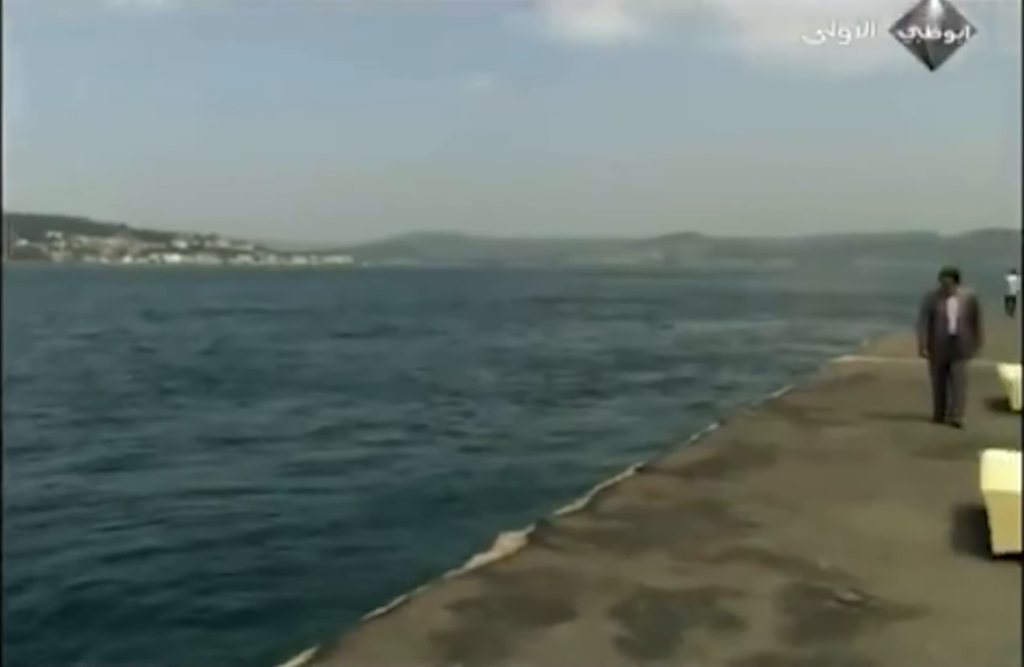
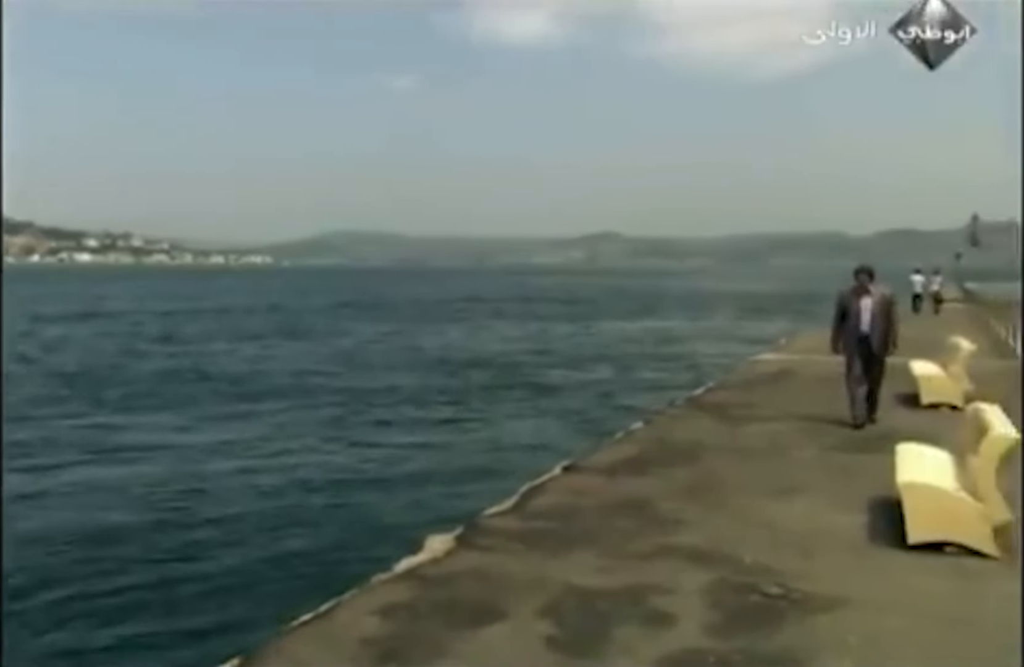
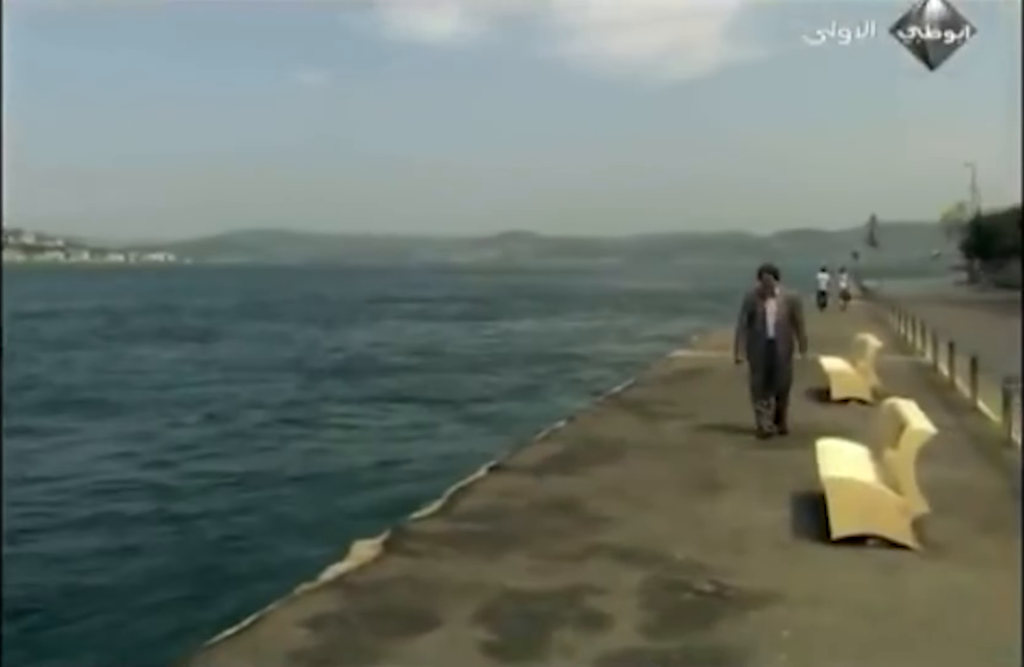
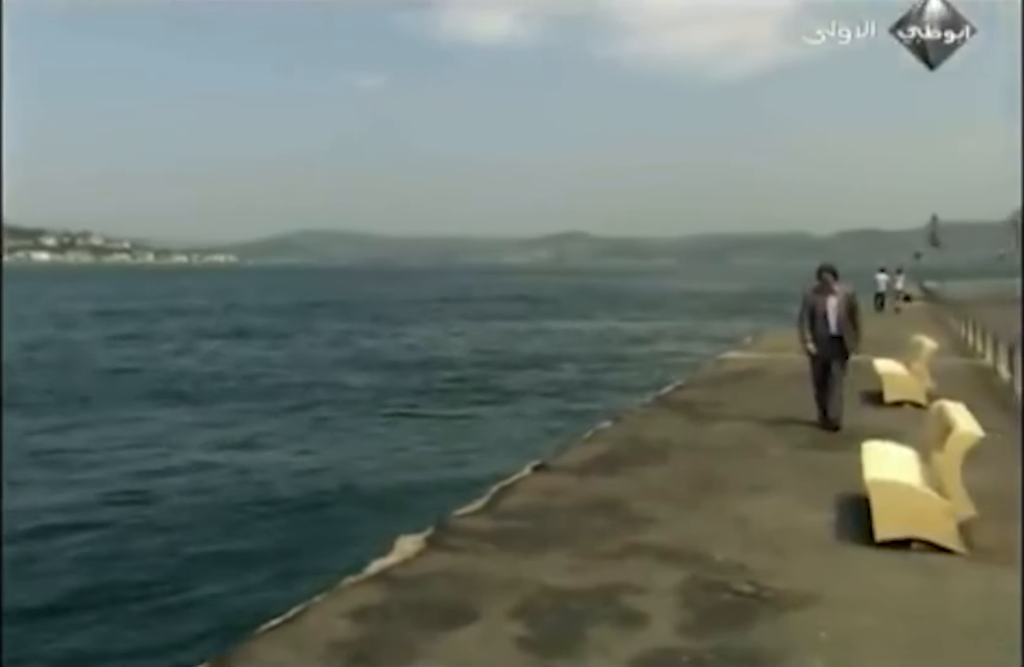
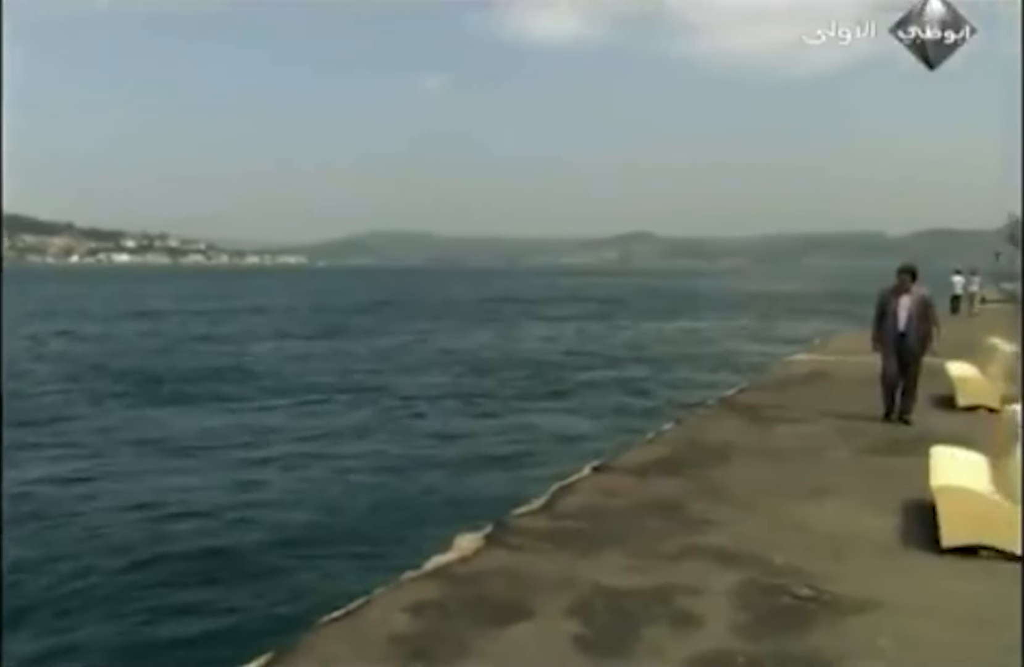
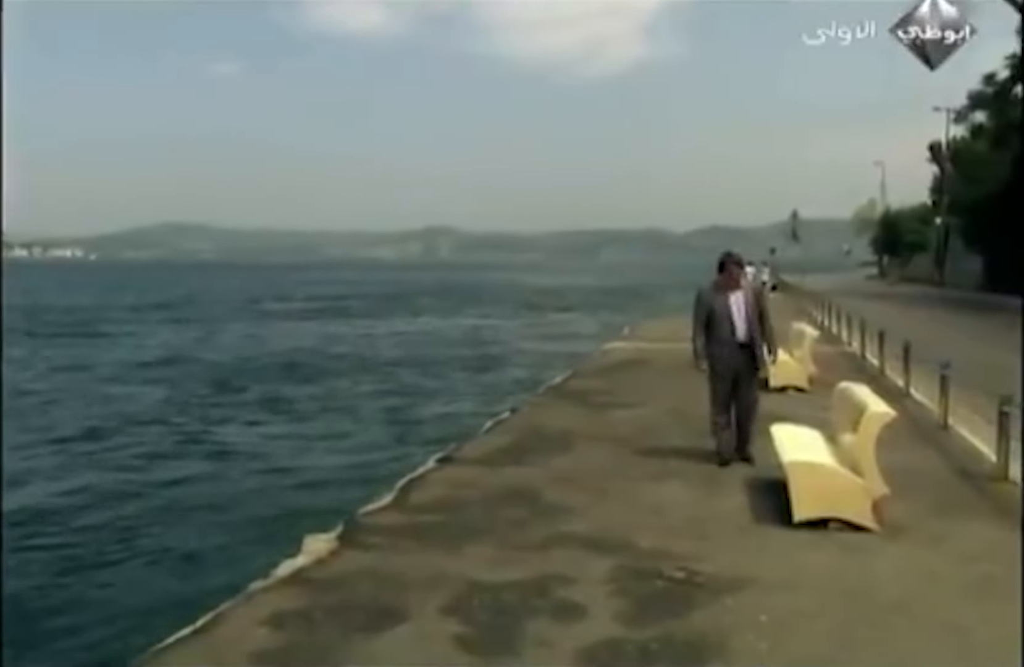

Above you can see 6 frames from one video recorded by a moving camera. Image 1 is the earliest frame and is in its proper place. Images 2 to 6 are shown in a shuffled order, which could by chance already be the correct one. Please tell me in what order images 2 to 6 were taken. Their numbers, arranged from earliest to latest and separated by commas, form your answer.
5, 2, 4, 3, 6
